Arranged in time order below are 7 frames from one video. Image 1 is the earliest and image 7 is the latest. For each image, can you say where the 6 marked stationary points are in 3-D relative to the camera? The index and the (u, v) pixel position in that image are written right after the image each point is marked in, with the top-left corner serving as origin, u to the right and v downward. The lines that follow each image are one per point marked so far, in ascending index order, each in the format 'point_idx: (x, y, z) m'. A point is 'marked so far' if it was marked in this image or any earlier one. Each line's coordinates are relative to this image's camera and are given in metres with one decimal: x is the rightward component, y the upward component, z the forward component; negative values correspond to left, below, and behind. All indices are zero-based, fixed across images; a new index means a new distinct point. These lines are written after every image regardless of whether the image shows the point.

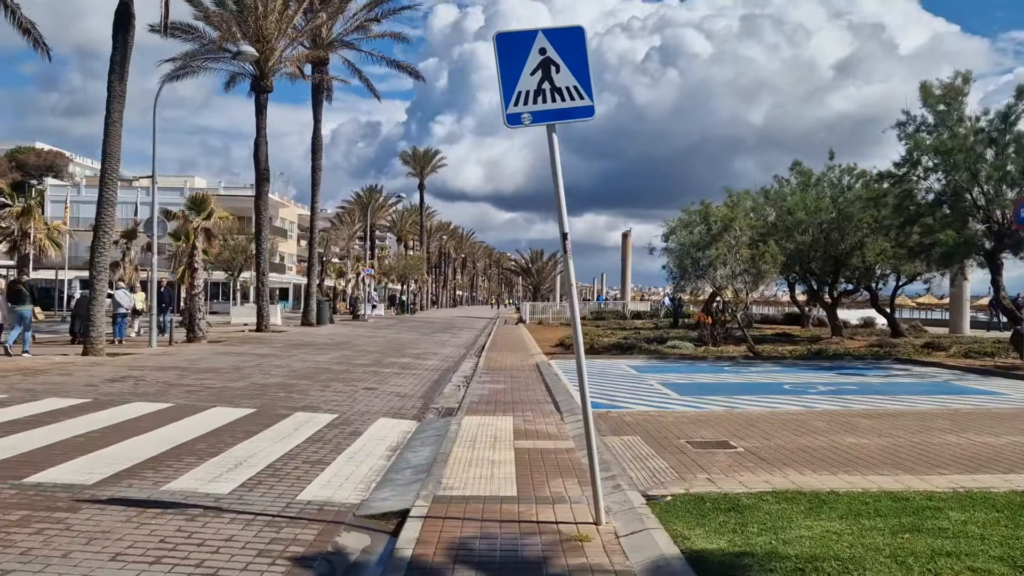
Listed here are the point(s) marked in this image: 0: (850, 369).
0: (+7.8, -1.9, +19.0) m
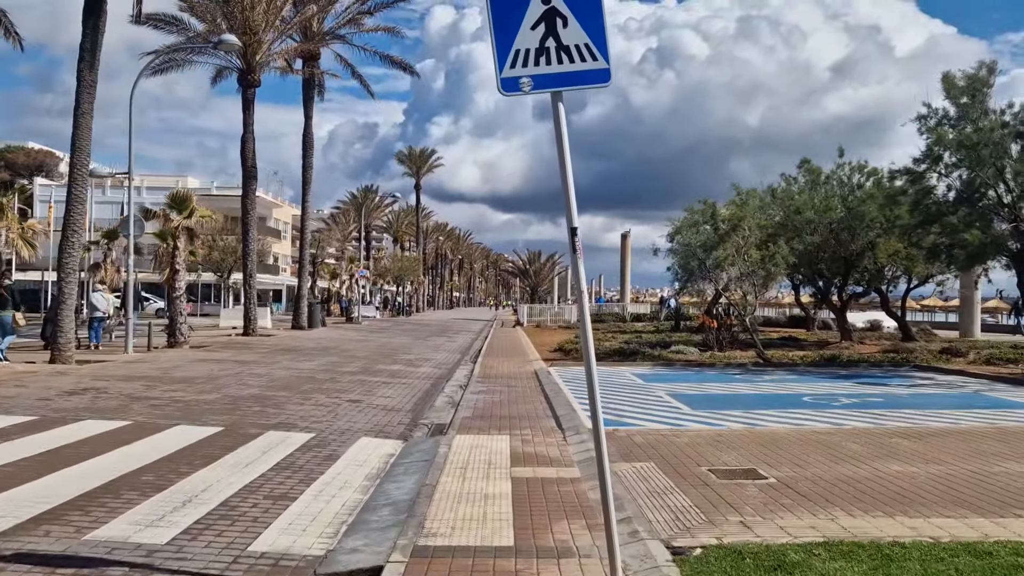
0: (+7.7, -2.0, +17.8) m
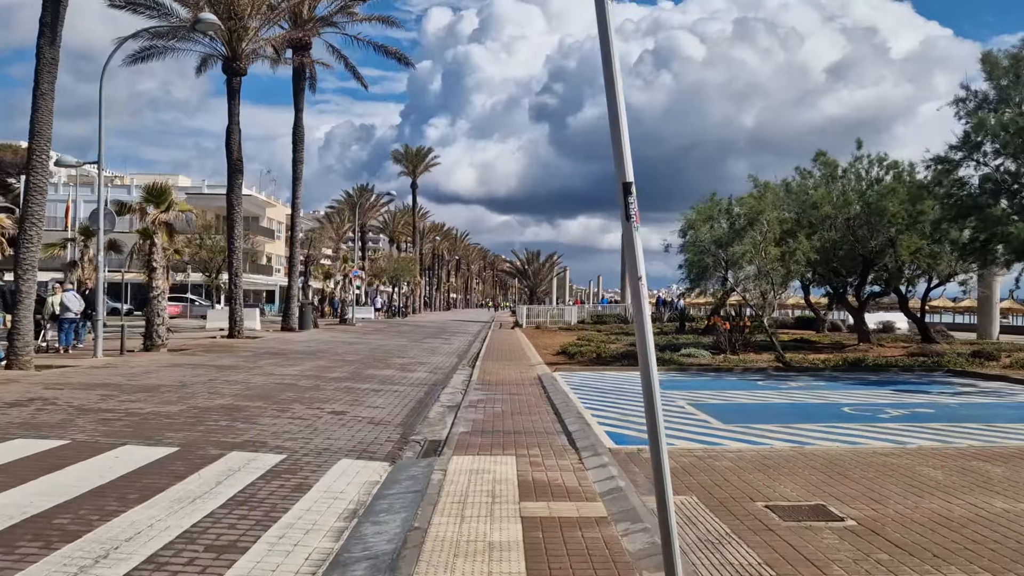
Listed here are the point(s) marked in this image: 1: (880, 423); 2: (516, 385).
0: (+7.8, -1.9, +16.2) m
1: (+5.2, -1.9, +11.7) m
2: (+0.1, -2.1, +17.7) m
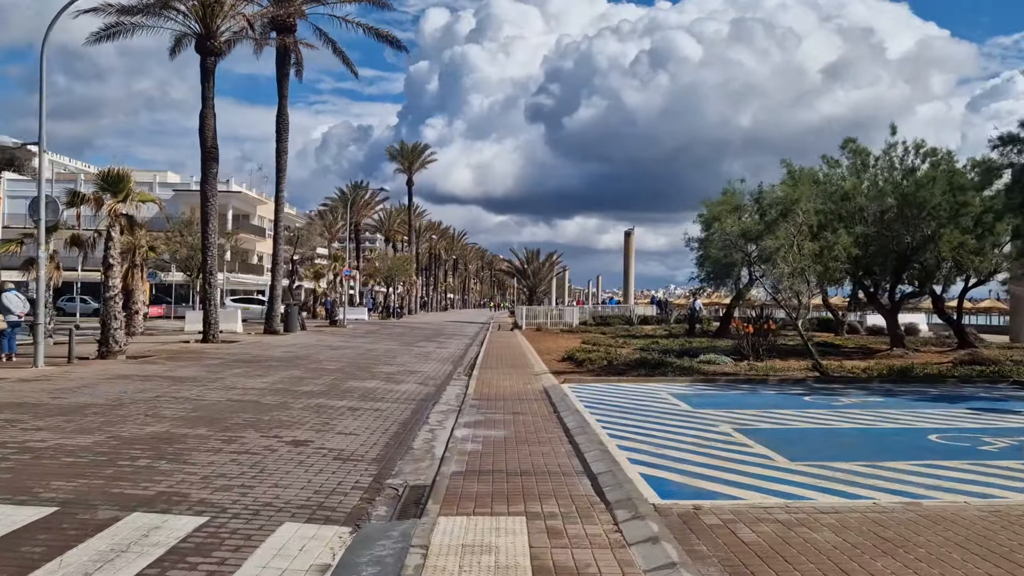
0: (+7.8, -1.9, +13.6) m
1: (+5.3, -1.9, +9.1) m
2: (+0.1, -2.1, +15.2) m
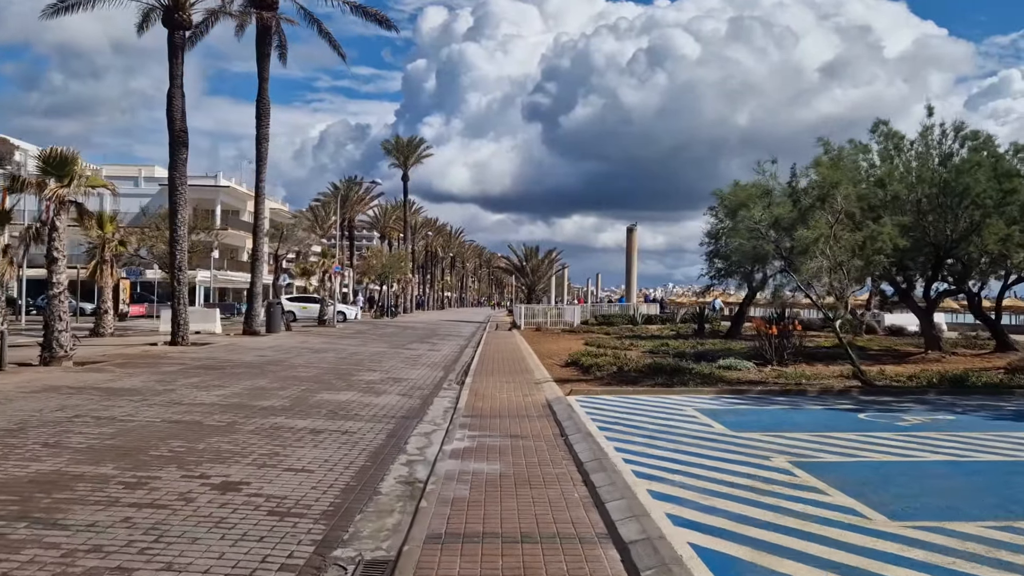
0: (+7.8, -1.8, +11.2) m
1: (+5.3, -1.8, +6.7) m
2: (+0.1, -2.0, +12.7) m
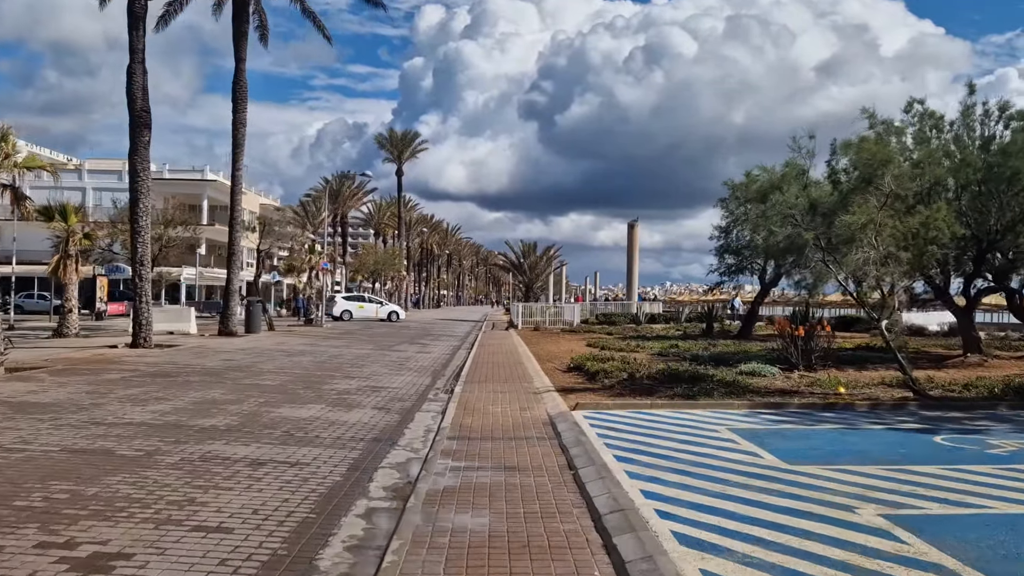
0: (+7.7, -1.8, +8.9) m
1: (+5.2, -1.8, +4.4) m
2: (0.0, -1.9, +10.4) m
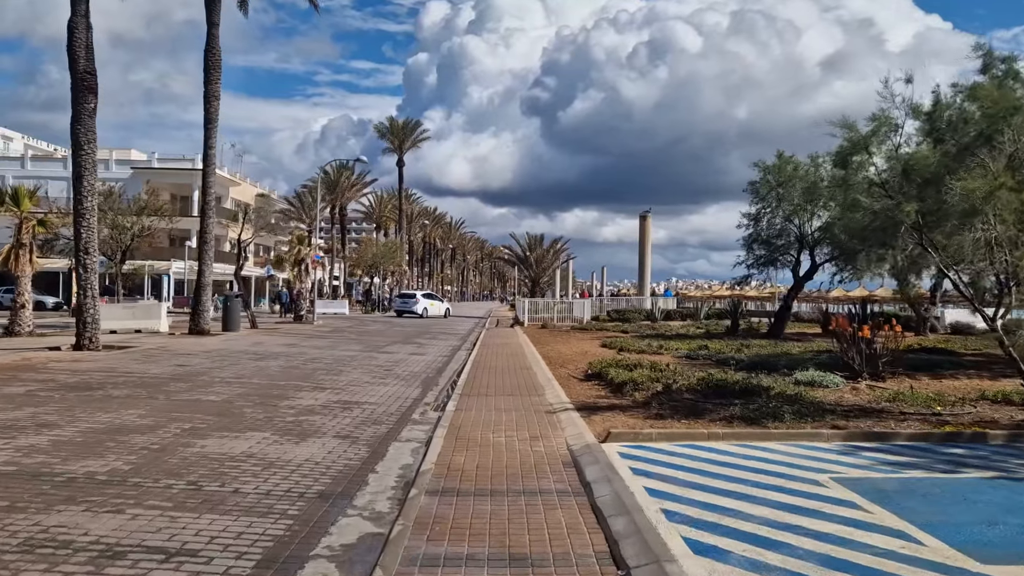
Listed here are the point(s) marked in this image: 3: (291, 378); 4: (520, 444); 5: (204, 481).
0: (+7.8, -1.7, +5.5) m
1: (+5.3, -1.7, +1.1) m
2: (+0.1, -1.8, +7.1) m
3: (-4.4, -1.8, +16.6) m
4: (+0.1, -1.8, +9.8) m
5: (-2.8, -1.8, +7.6) m
